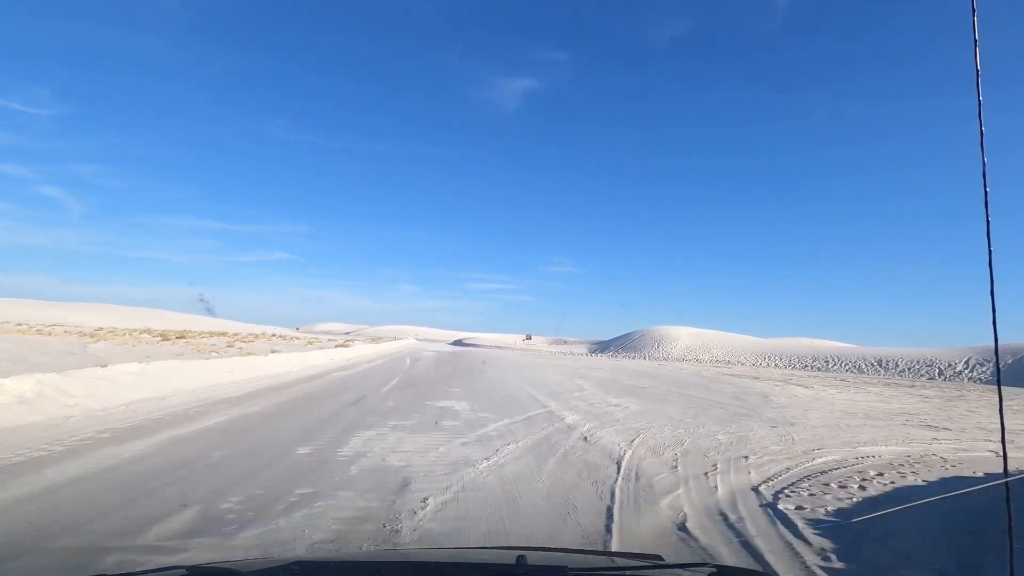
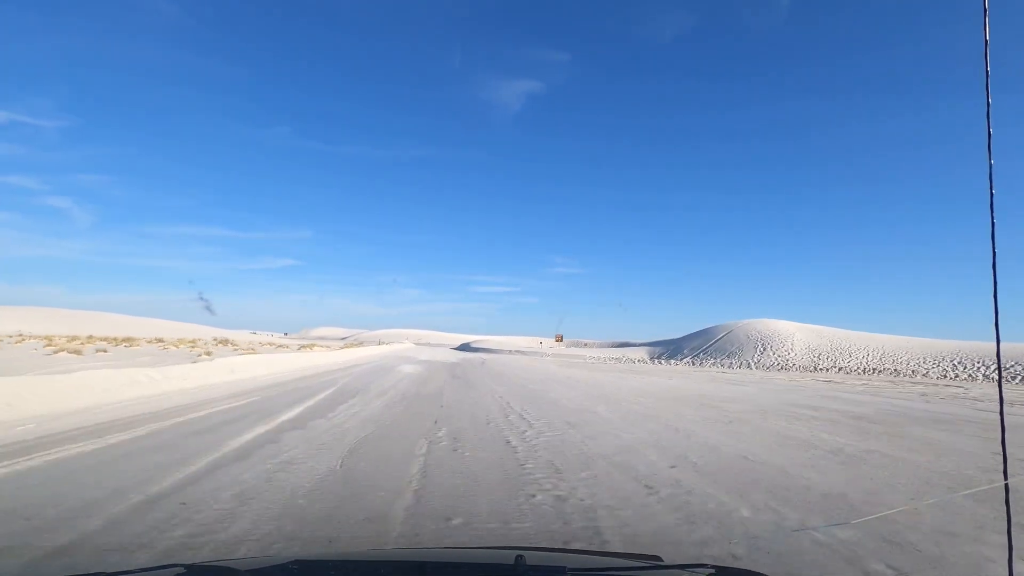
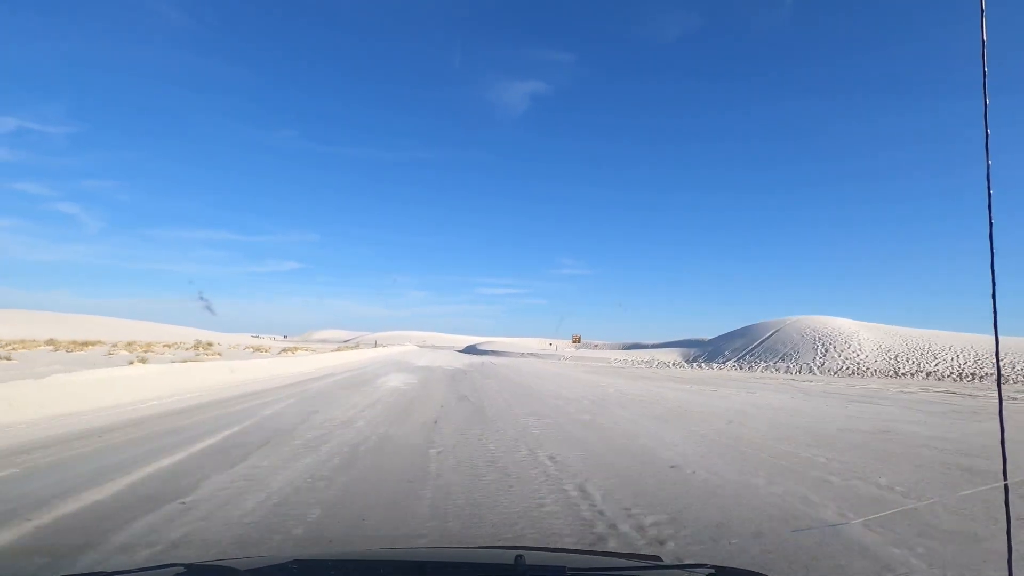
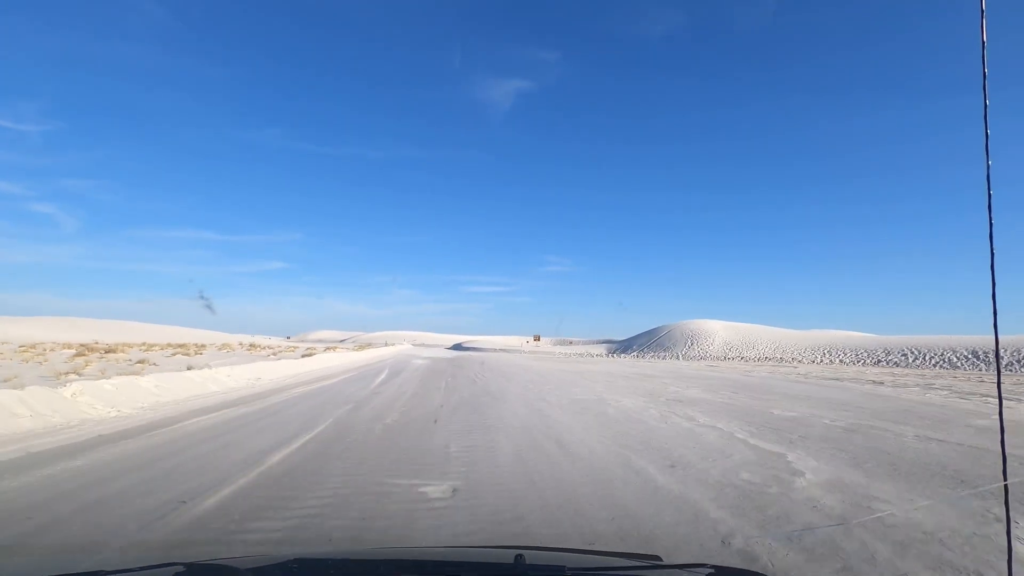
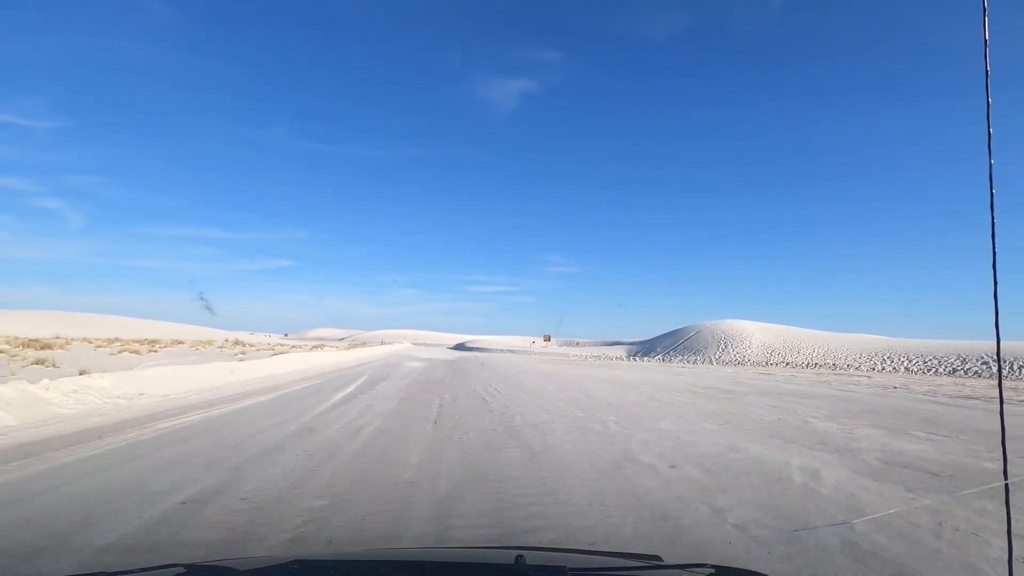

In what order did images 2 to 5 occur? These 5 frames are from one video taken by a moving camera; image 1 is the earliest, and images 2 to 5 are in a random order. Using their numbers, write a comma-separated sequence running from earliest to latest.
4, 5, 2, 3
